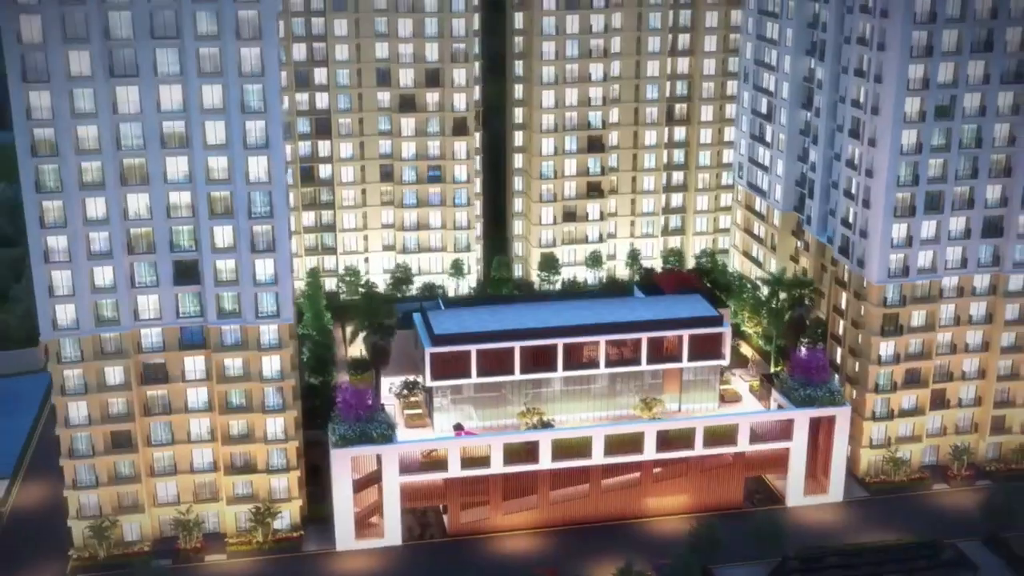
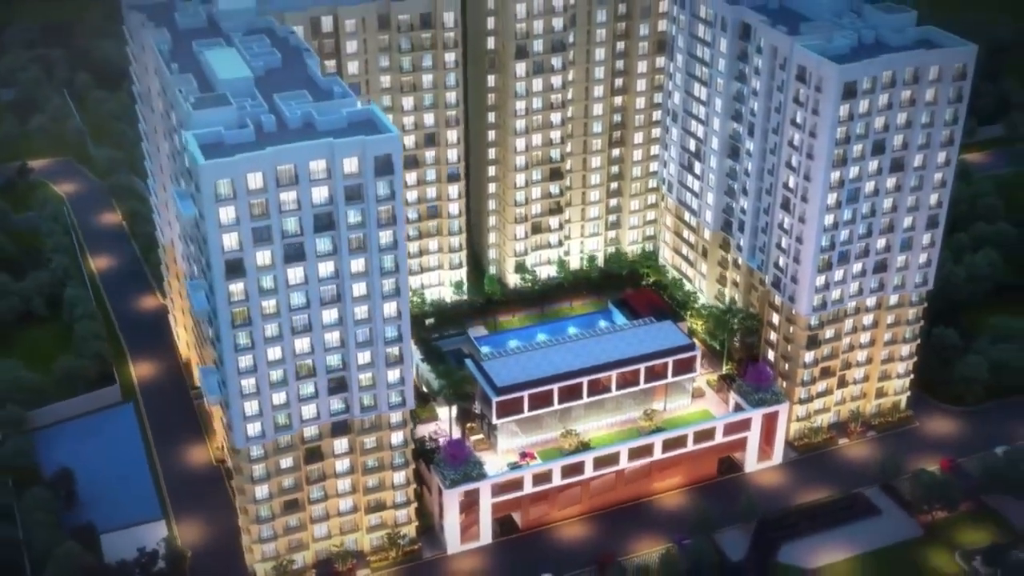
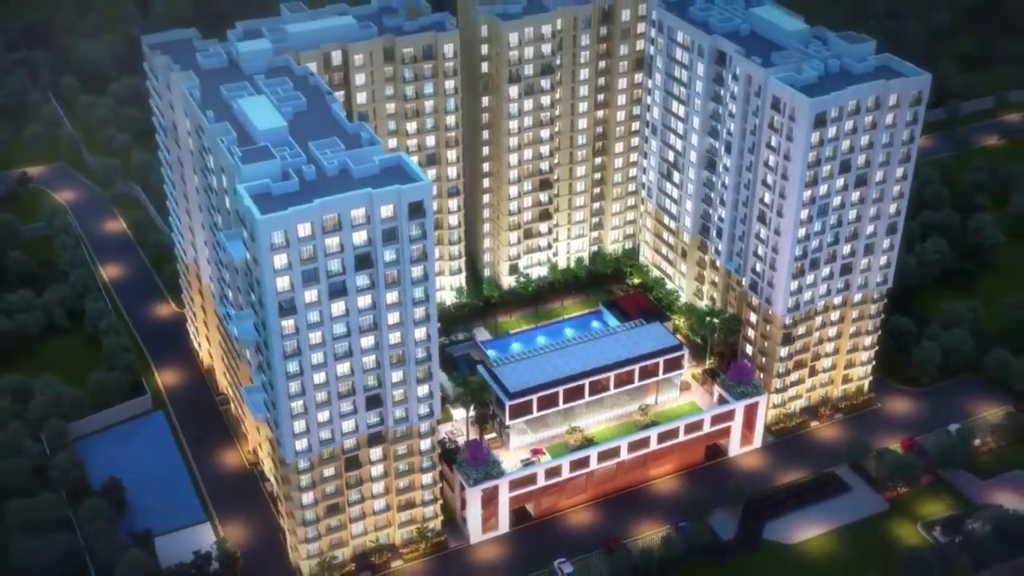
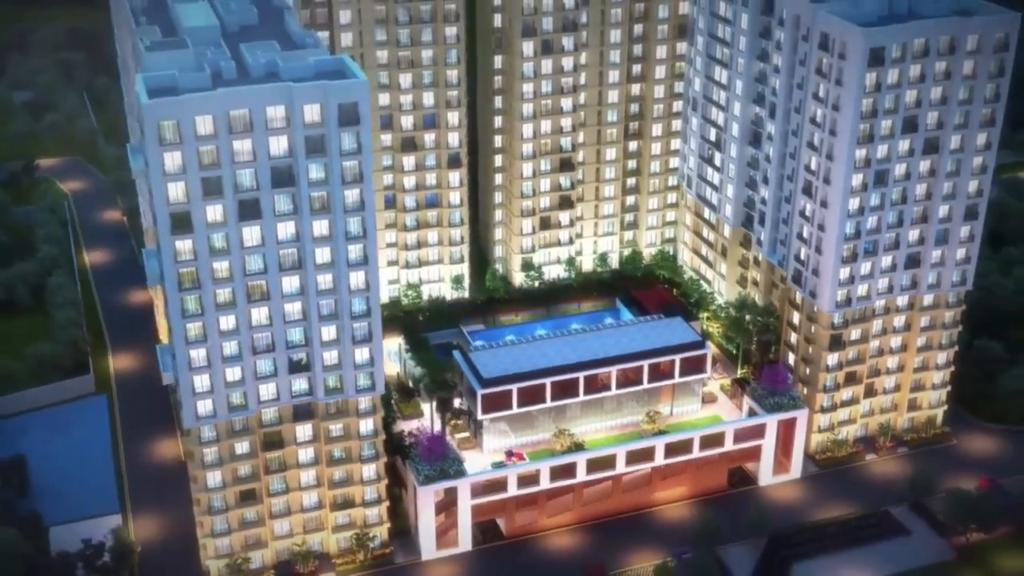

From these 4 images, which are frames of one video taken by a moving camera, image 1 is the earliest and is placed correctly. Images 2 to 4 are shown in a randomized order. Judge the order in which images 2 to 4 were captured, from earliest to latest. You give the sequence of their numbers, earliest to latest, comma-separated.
4, 2, 3
